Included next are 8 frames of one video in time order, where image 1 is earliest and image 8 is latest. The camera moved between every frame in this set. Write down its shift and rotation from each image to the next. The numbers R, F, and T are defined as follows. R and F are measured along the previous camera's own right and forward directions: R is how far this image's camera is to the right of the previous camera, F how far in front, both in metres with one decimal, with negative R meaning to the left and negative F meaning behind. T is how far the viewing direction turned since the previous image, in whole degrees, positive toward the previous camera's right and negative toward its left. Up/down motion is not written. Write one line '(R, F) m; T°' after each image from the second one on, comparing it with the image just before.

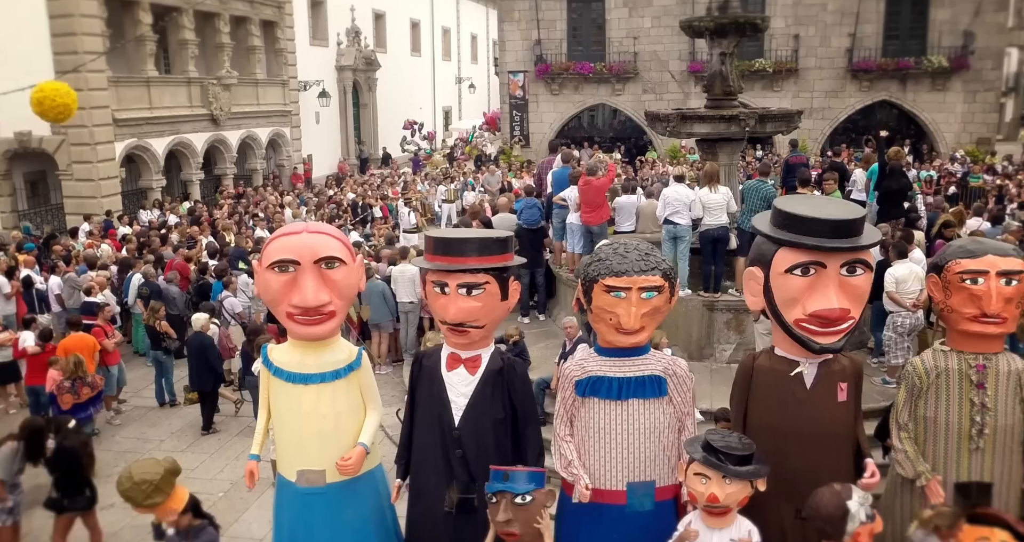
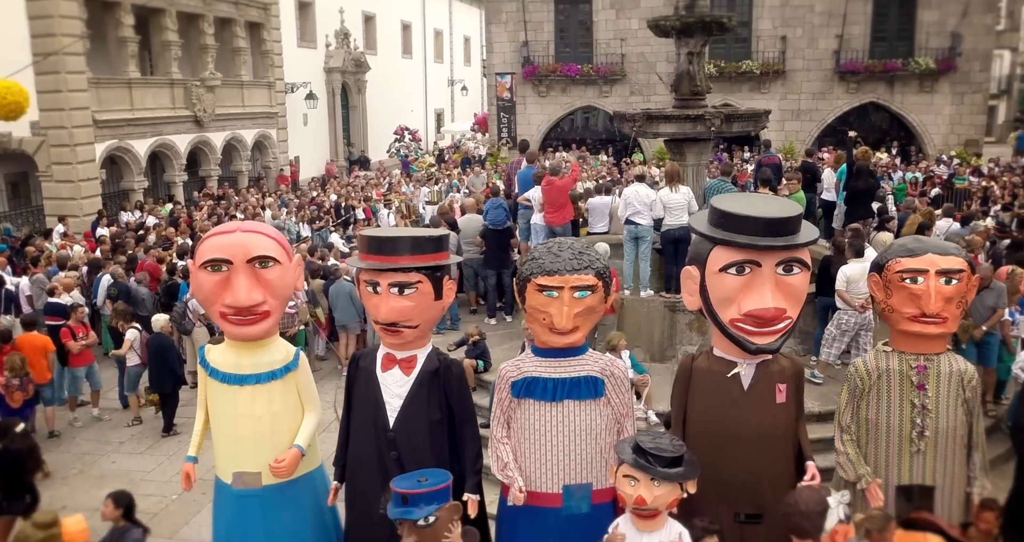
(+0.4, +0.1) m; 0°
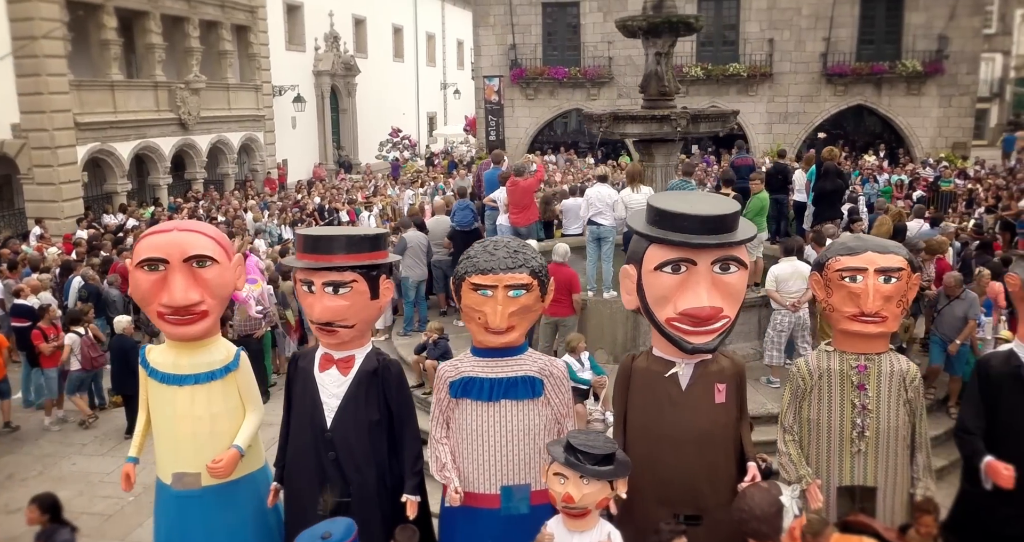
(+0.3, 0.0) m; 0°
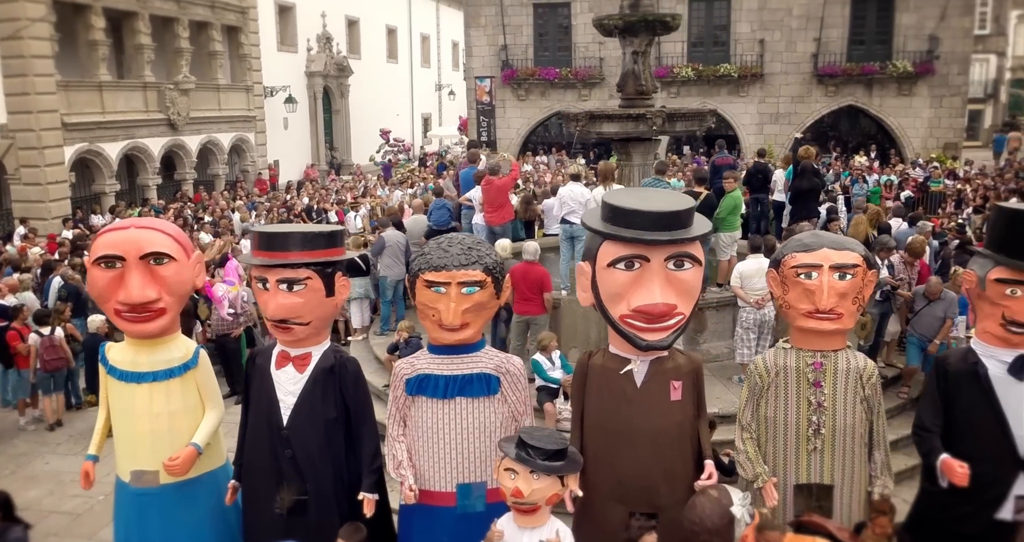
(+0.2, 0.0) m; 0°
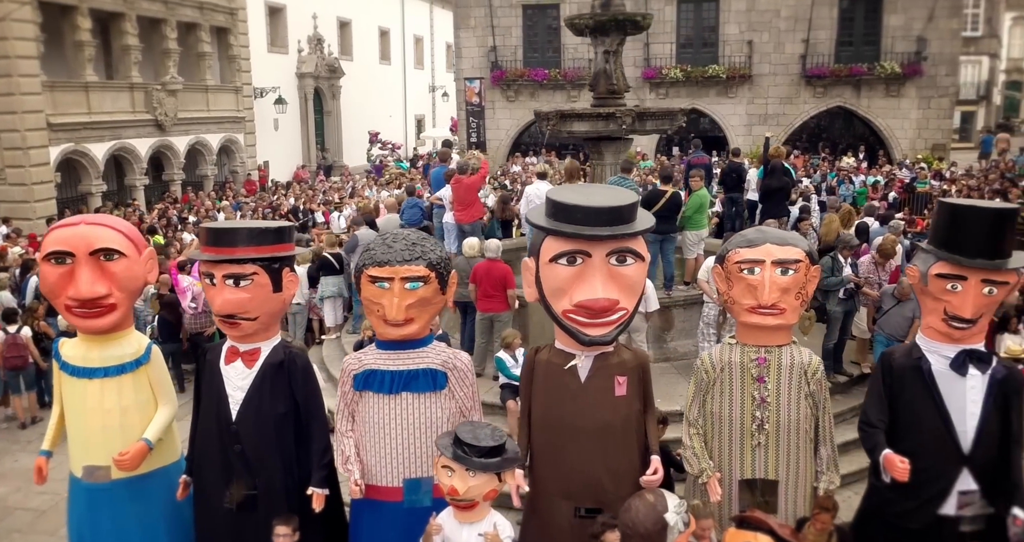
(+0.3, 0.0) m; 0°
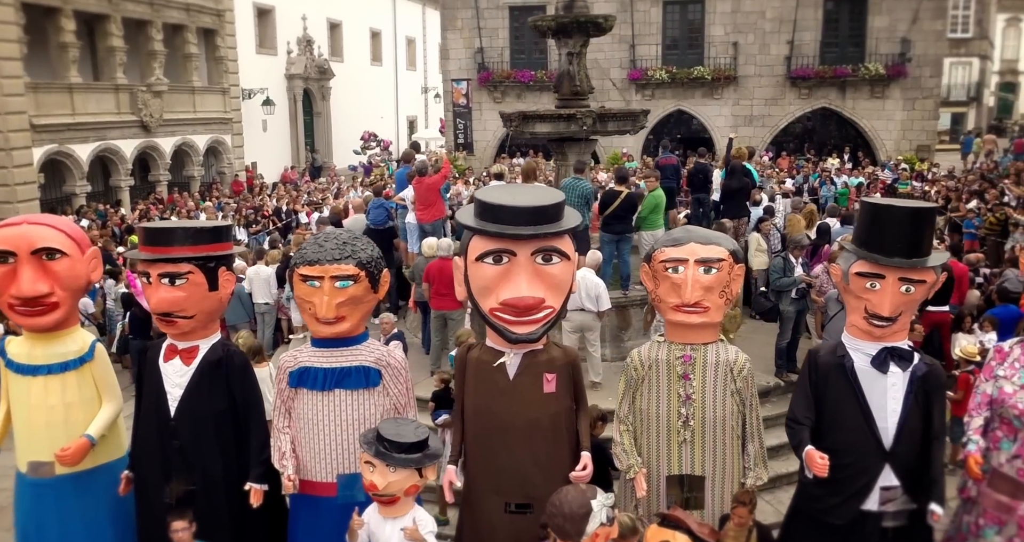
(+0.4, -0.1) m; 0°
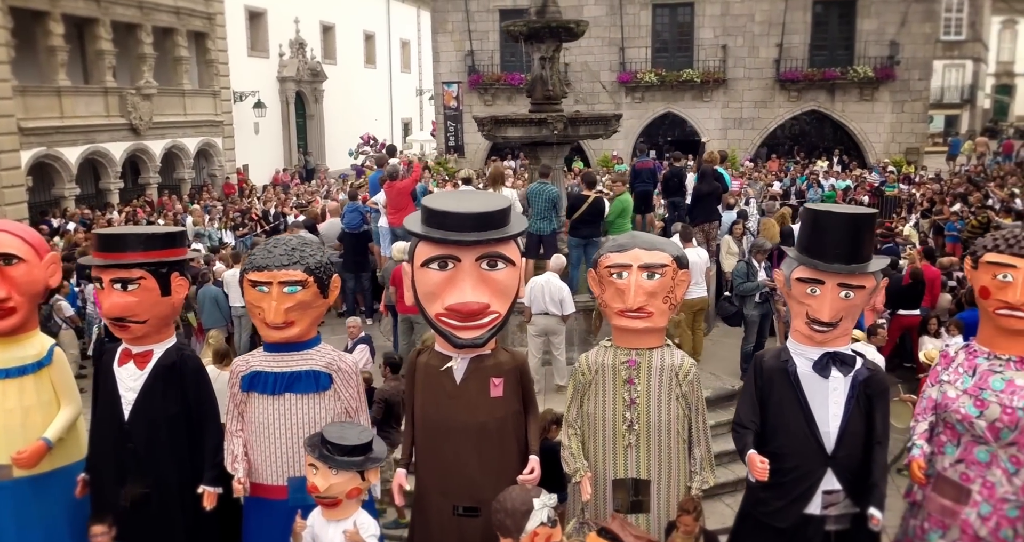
(+0.3, 0.0) m; 0°
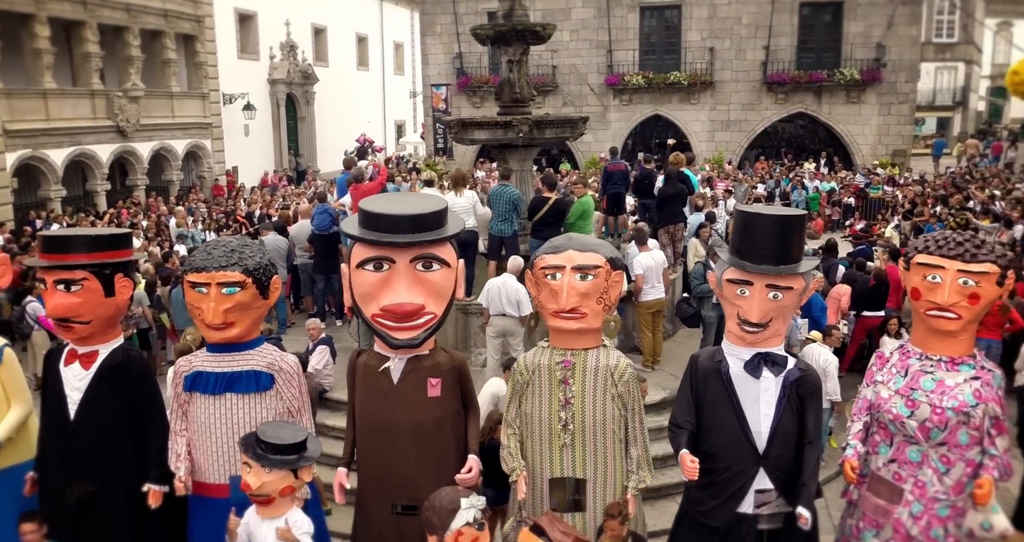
(+0.4, 0.0) m; 0°
